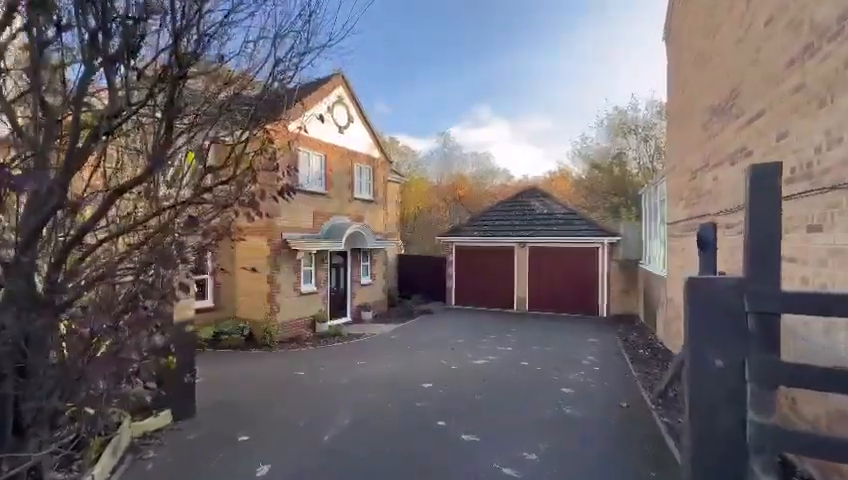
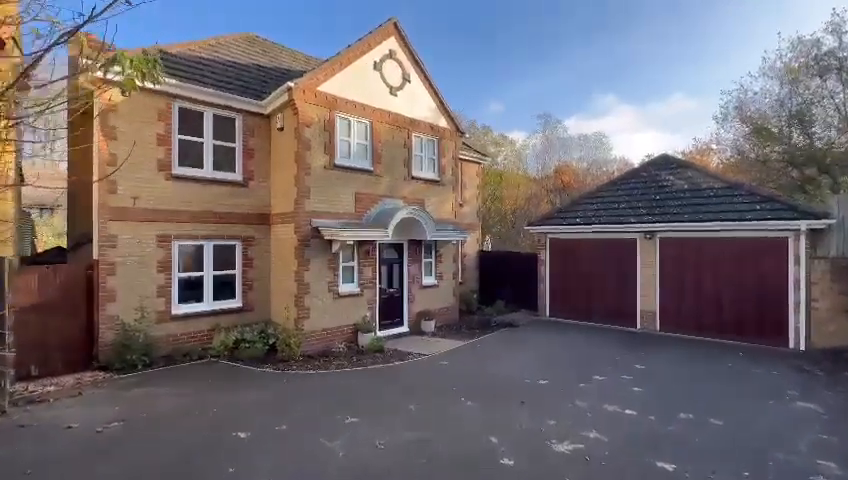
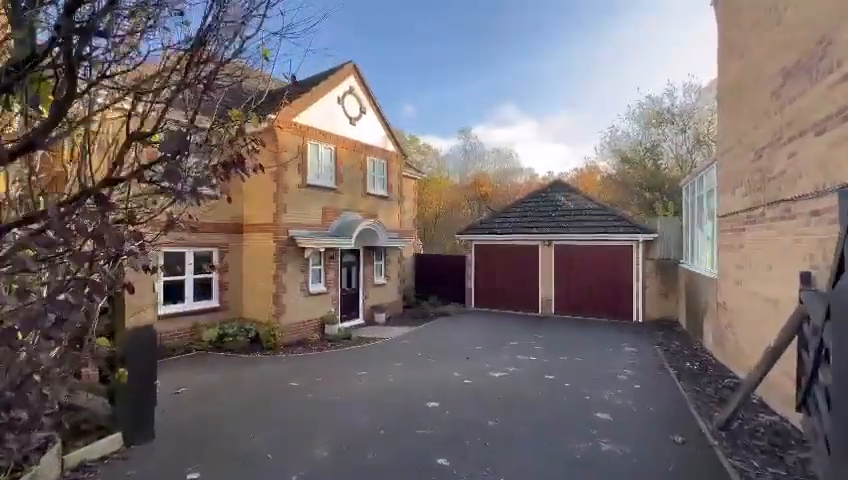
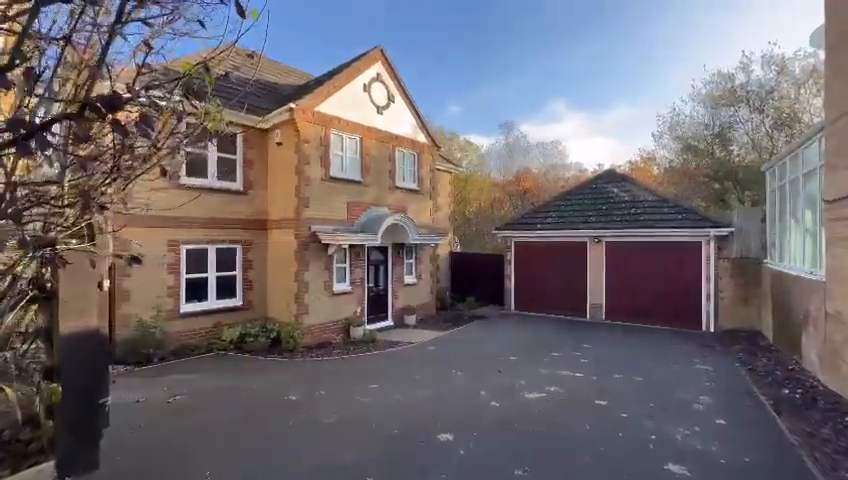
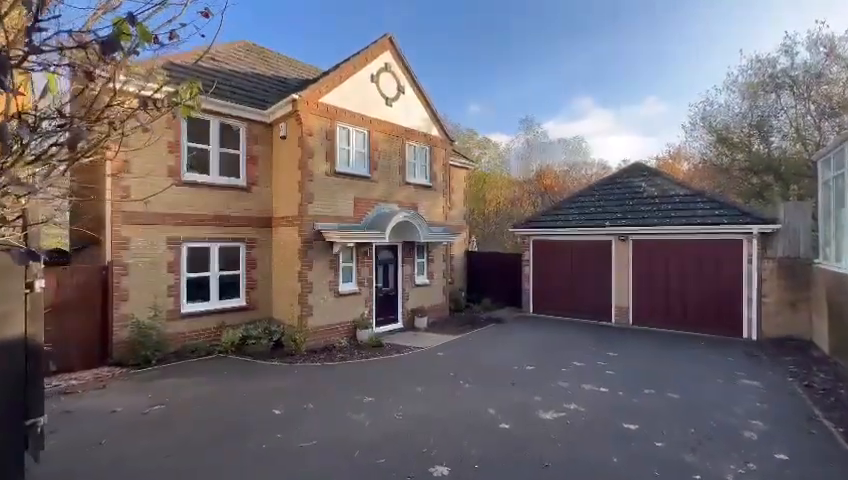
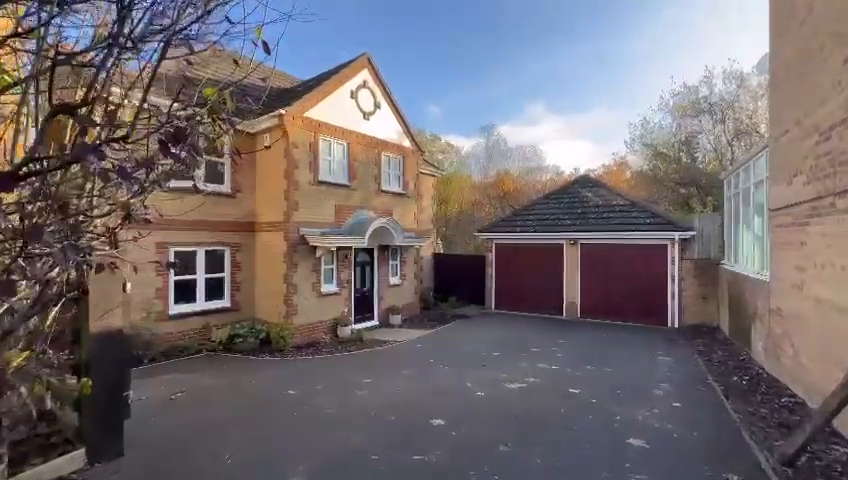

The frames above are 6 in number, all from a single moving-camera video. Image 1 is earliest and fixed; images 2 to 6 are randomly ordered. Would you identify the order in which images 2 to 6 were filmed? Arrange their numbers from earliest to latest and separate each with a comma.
3, 6, 4, 5, 2
